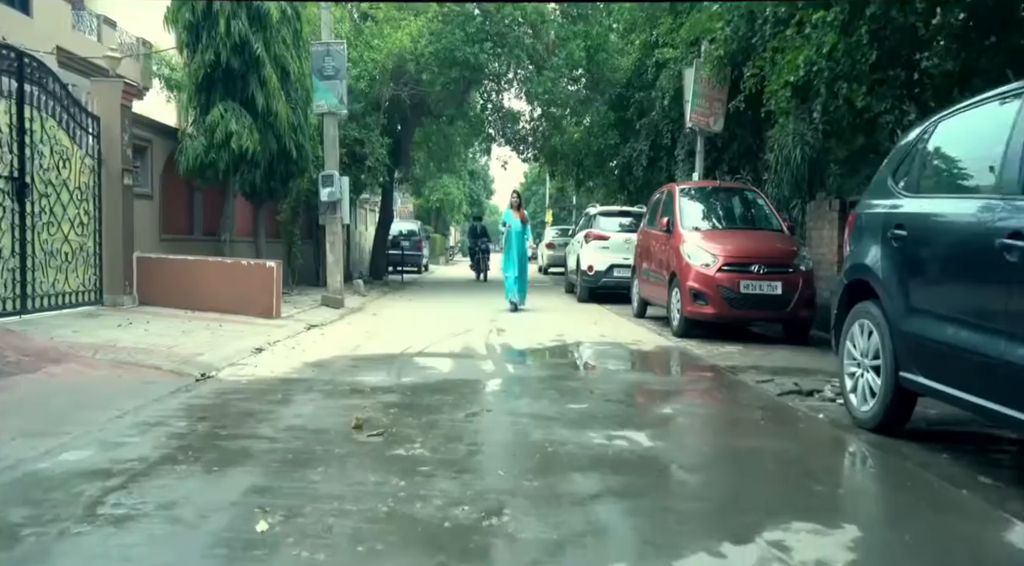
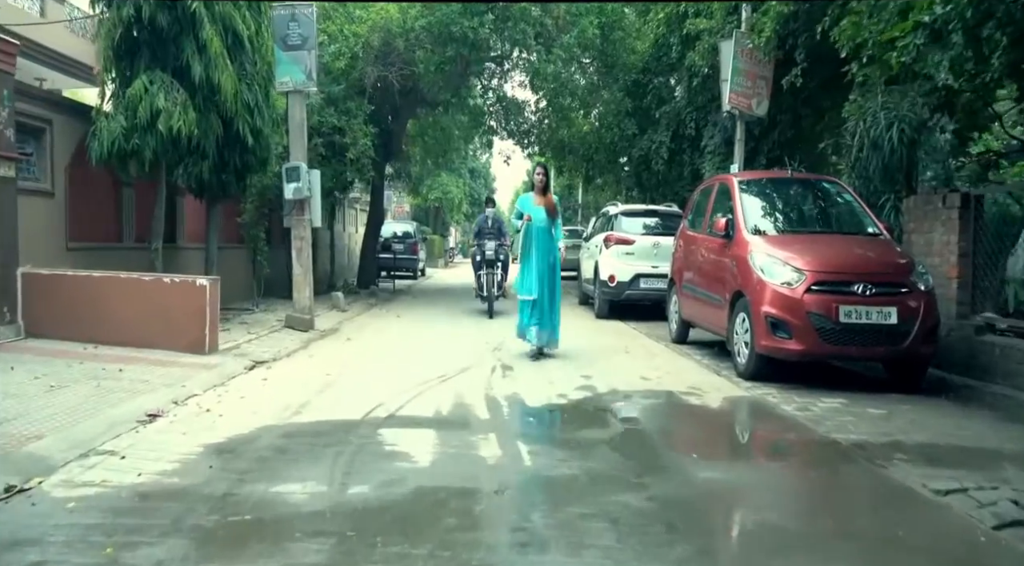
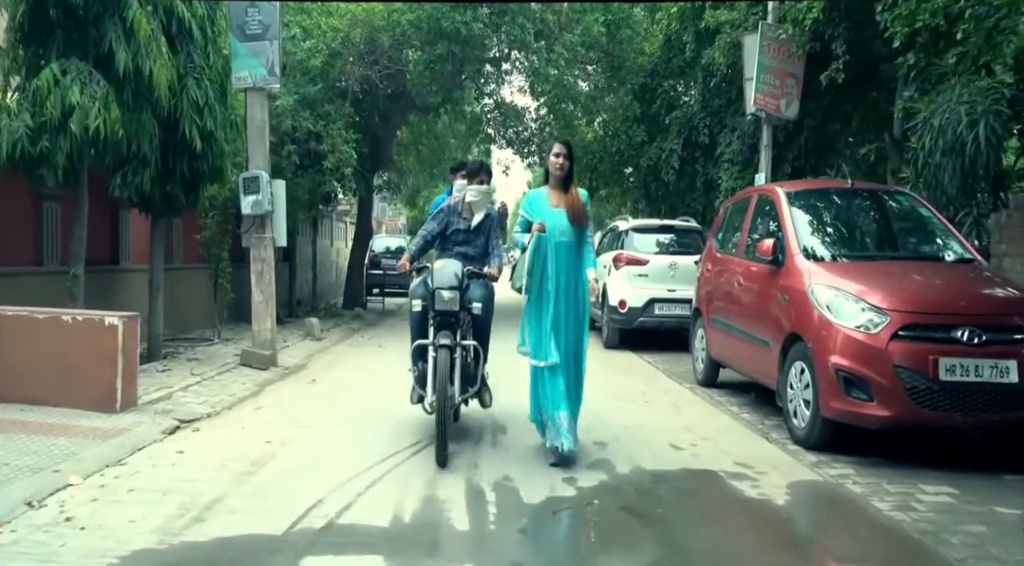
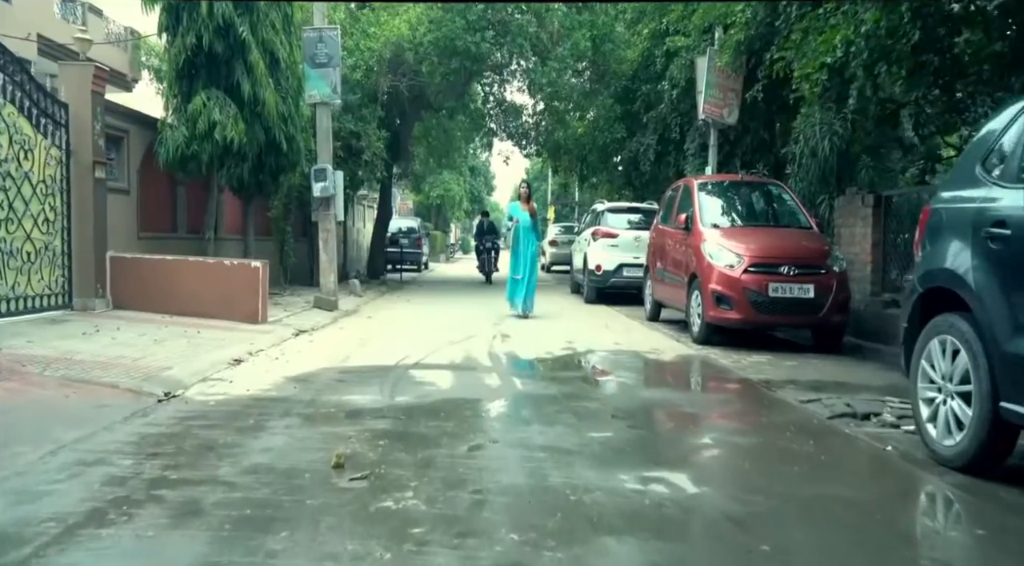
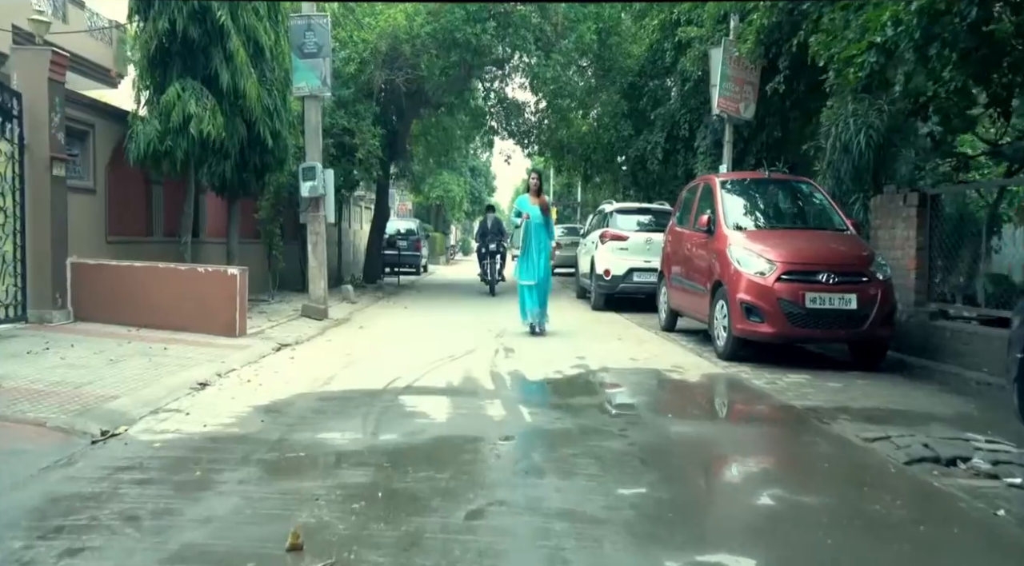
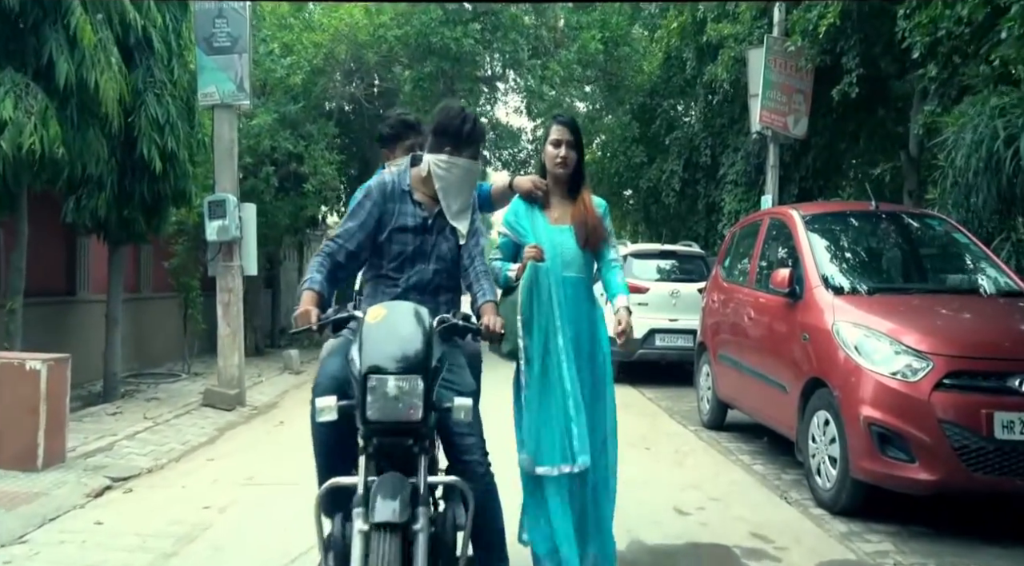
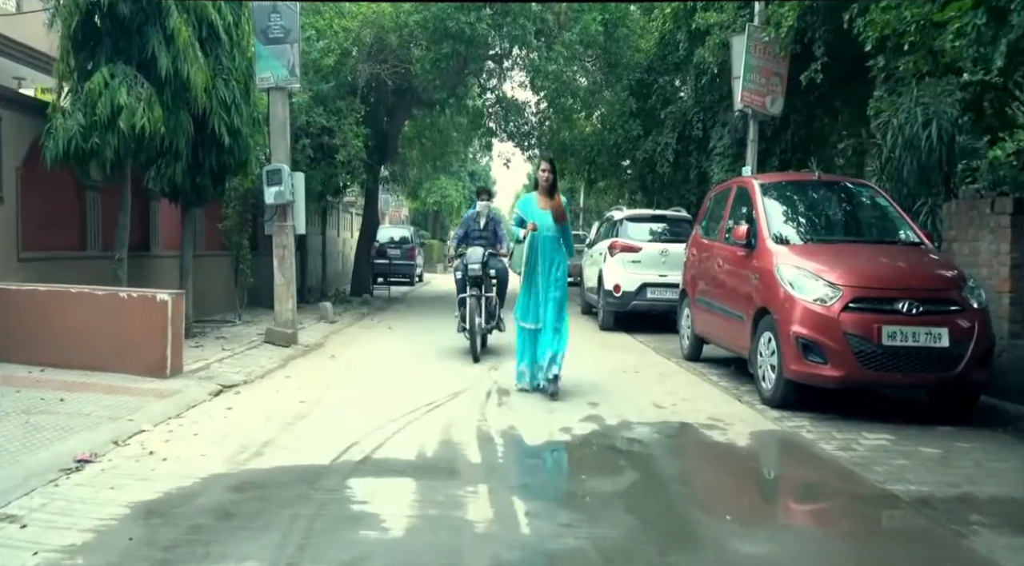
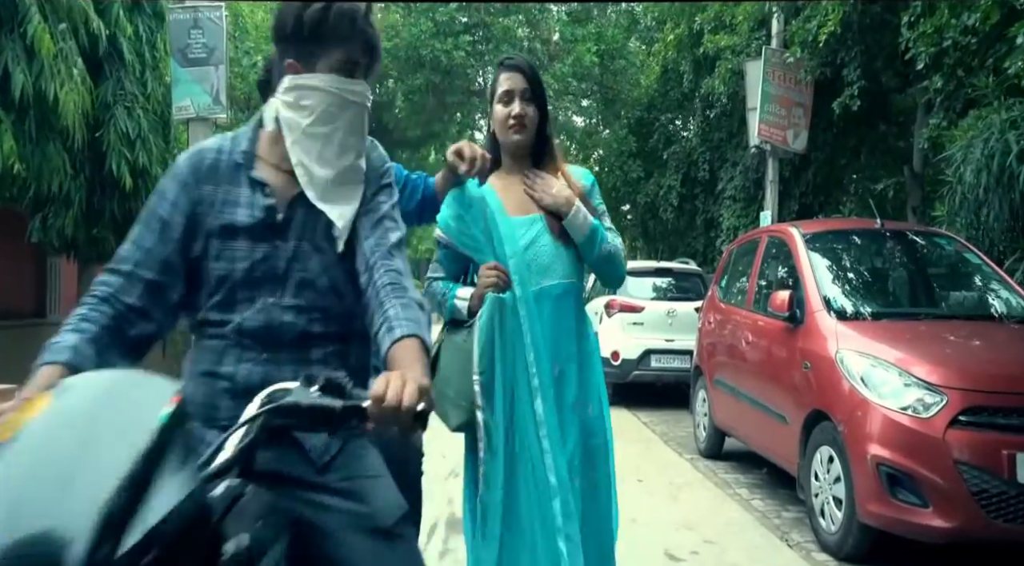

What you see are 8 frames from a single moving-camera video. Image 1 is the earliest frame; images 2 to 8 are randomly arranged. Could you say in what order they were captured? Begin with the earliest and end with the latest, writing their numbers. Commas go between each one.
4, 5, 2, 7, 3, 6, 8
